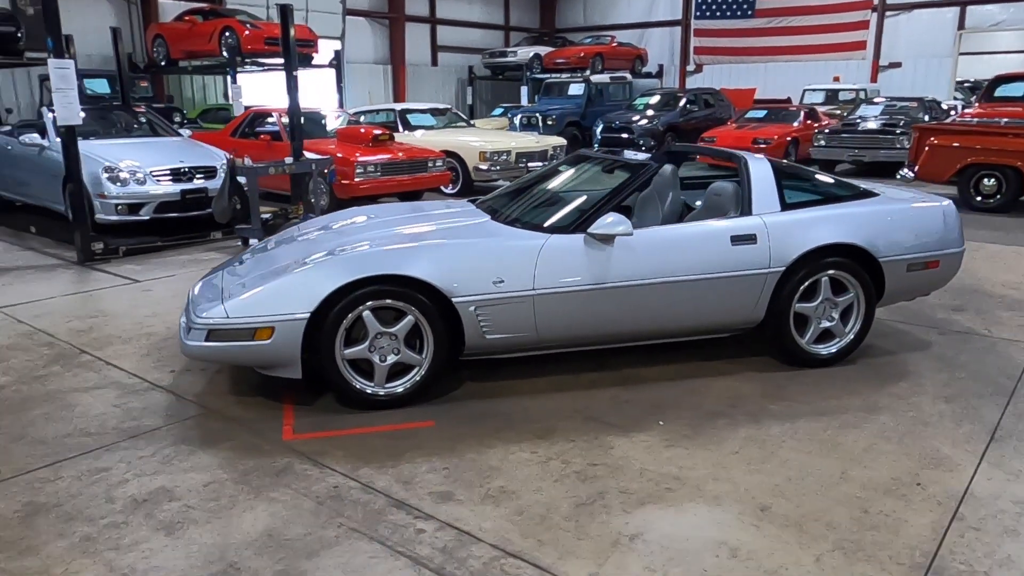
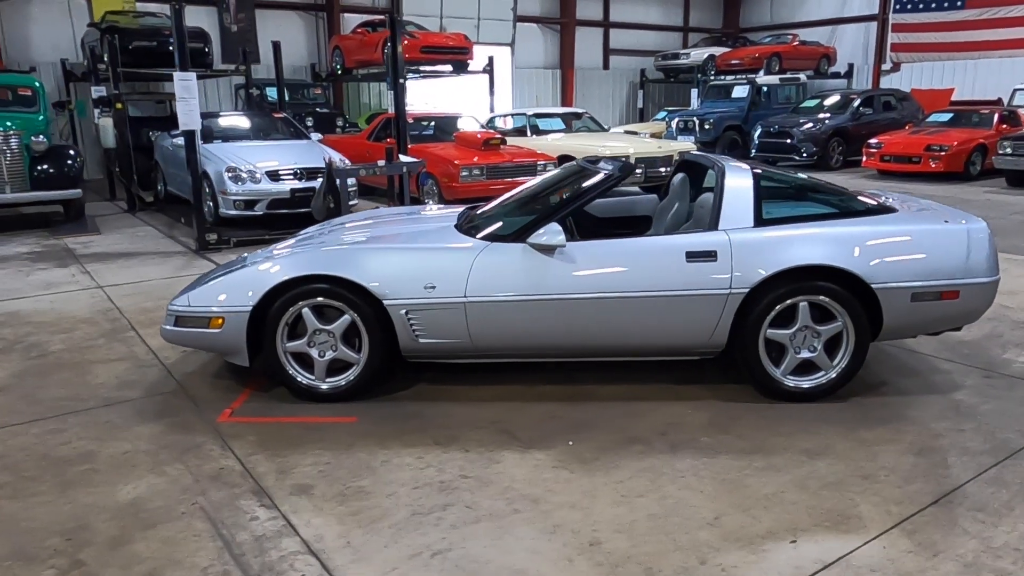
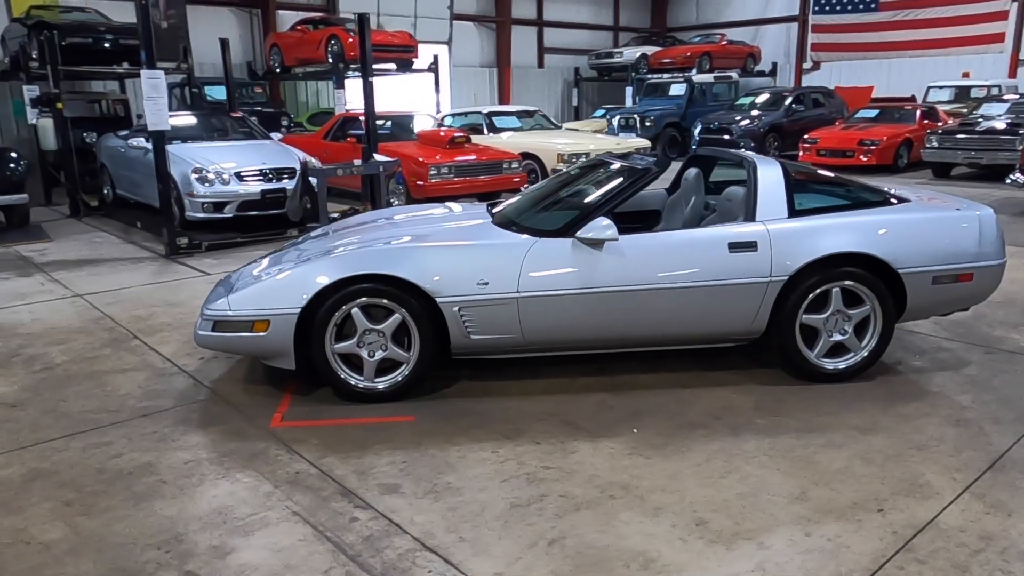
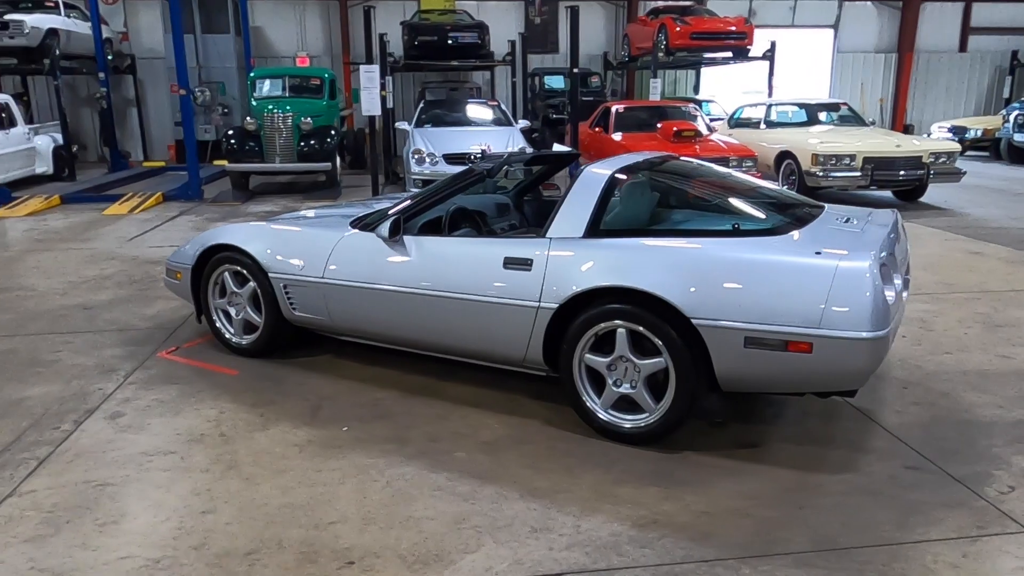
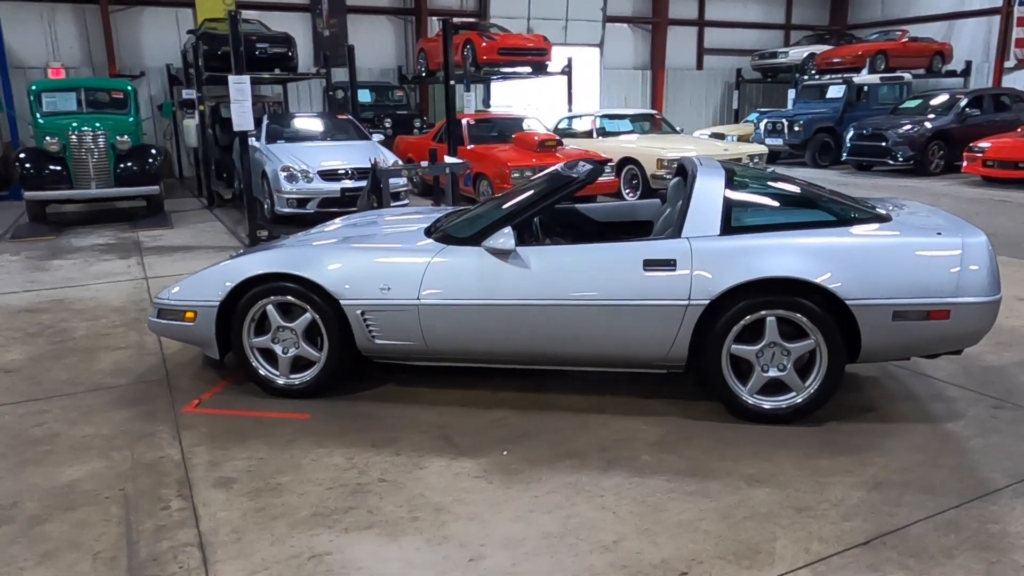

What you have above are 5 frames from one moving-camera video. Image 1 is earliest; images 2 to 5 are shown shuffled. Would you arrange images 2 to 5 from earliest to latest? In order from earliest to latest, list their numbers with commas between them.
3, 2, 5, 4
